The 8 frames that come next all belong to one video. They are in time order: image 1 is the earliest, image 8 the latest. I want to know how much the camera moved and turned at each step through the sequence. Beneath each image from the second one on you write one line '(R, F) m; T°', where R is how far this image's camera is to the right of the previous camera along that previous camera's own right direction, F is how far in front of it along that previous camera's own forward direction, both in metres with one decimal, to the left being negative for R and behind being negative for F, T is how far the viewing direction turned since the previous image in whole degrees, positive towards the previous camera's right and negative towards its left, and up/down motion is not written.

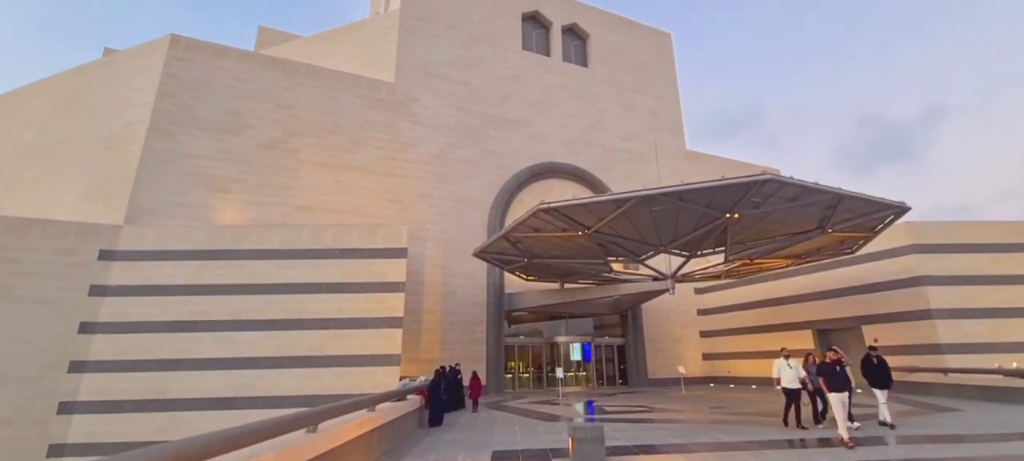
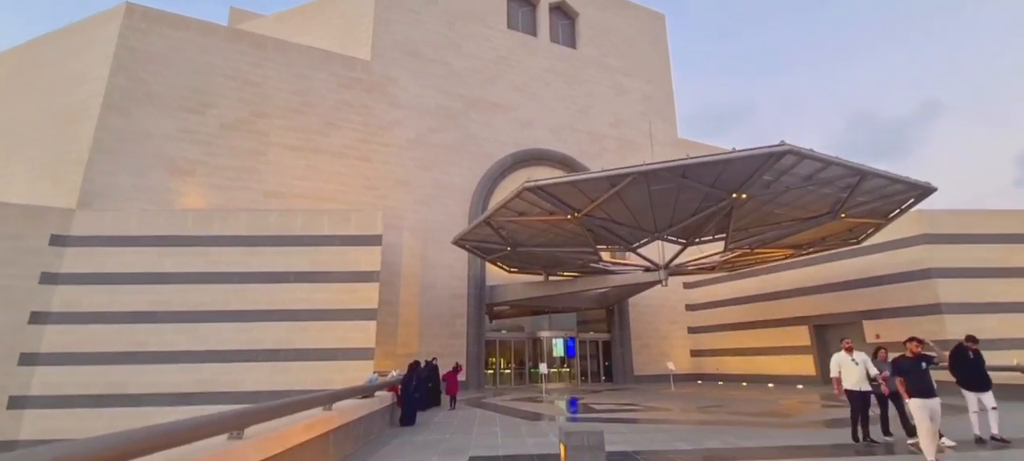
(0.0, +1.5) m; +2°
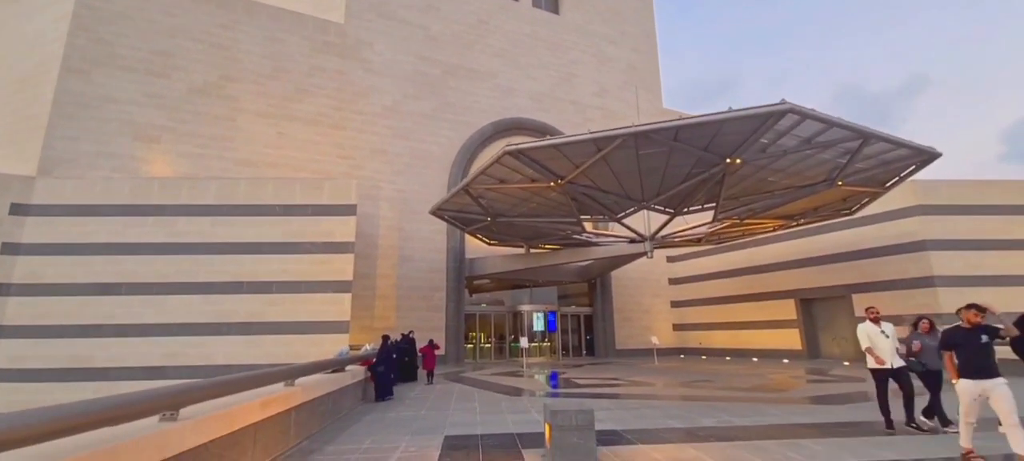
(0.0, +0.8) m; +2°
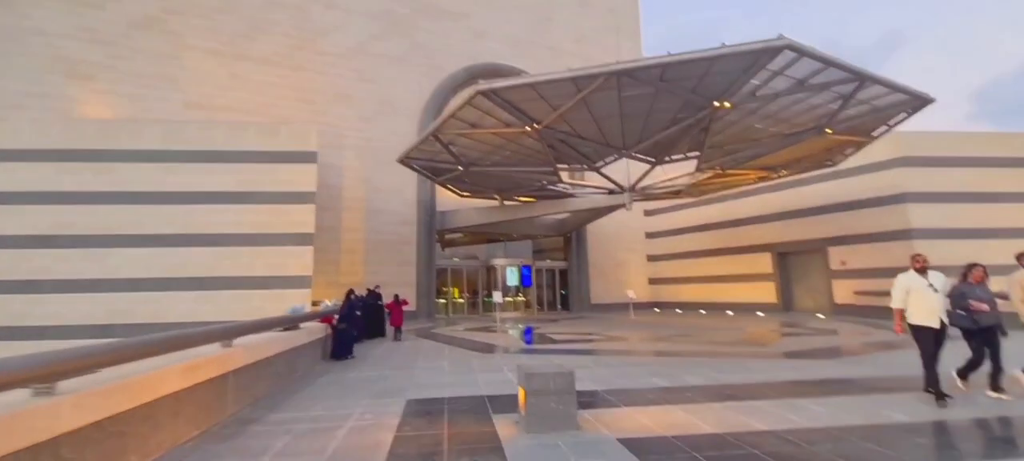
(0.0, +0.9) m; +3°
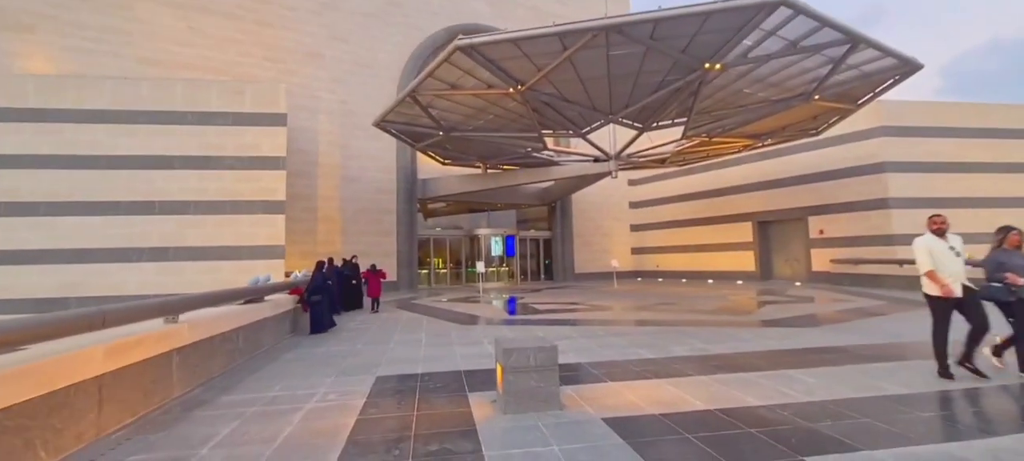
(+0.1, +0.5) m; +2°
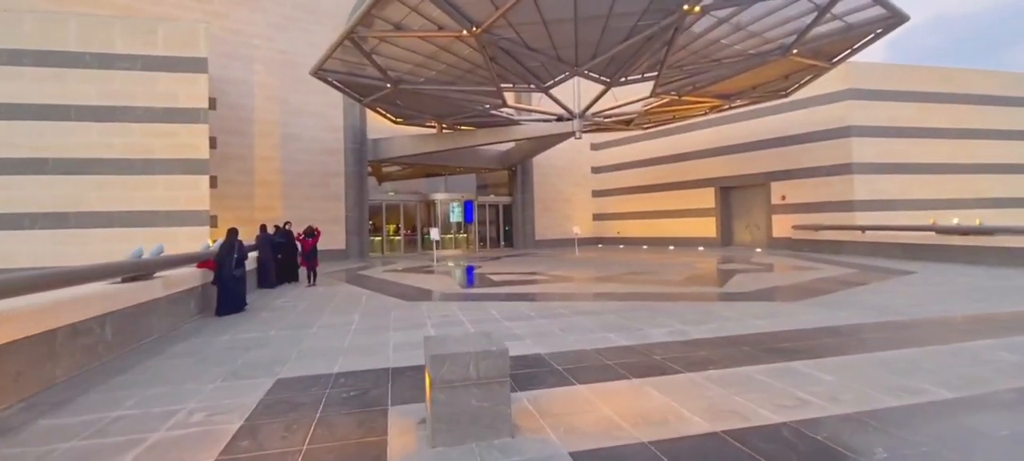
(+0.2, +1.4) m; +4°
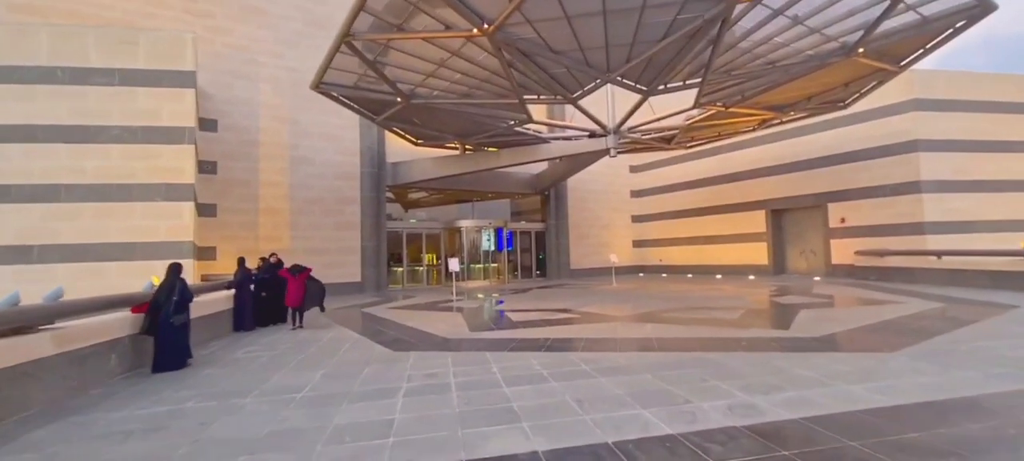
(+0.4, +1.8) m; -4°
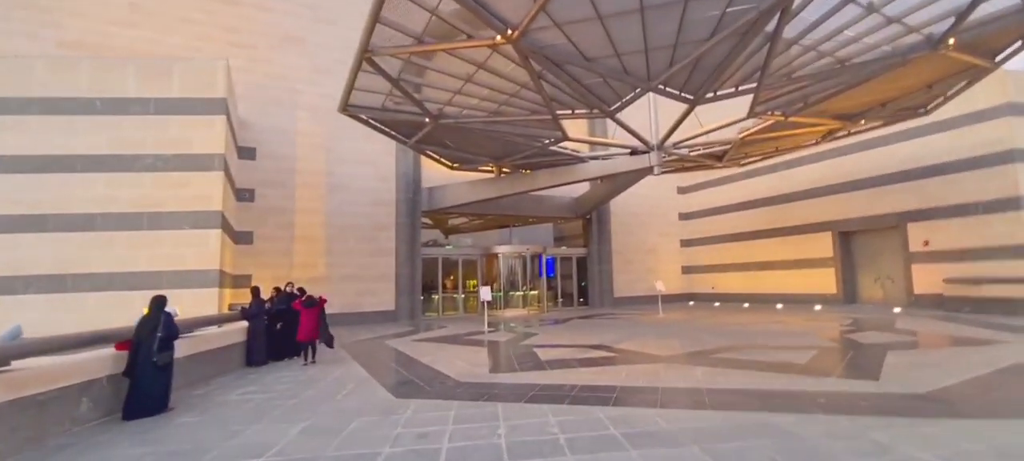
(+0.4, +1.1) m; -5°
